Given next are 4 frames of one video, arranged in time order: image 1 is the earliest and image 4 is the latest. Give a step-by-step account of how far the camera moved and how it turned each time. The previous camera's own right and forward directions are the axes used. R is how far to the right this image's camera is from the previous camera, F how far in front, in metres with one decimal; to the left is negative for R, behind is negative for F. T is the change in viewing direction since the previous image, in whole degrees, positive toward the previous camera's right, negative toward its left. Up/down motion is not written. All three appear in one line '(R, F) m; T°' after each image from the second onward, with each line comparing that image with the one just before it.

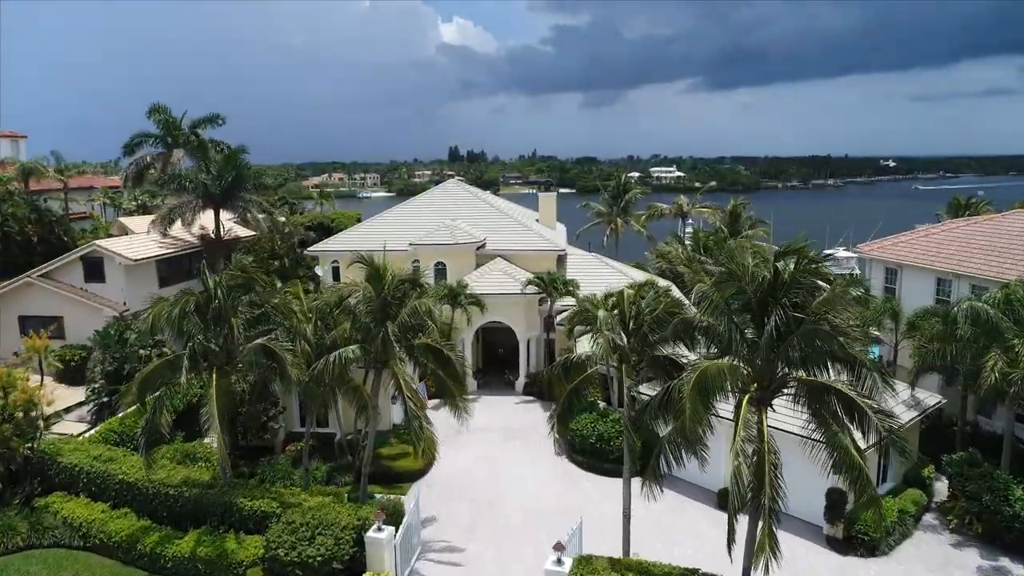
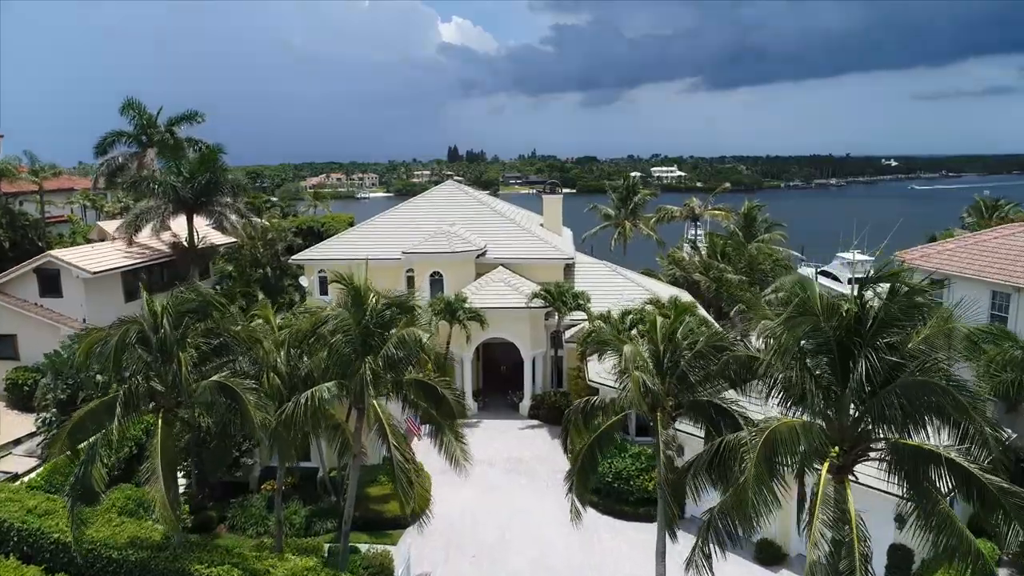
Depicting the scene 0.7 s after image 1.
(-0.2, +3.1) m; 0°
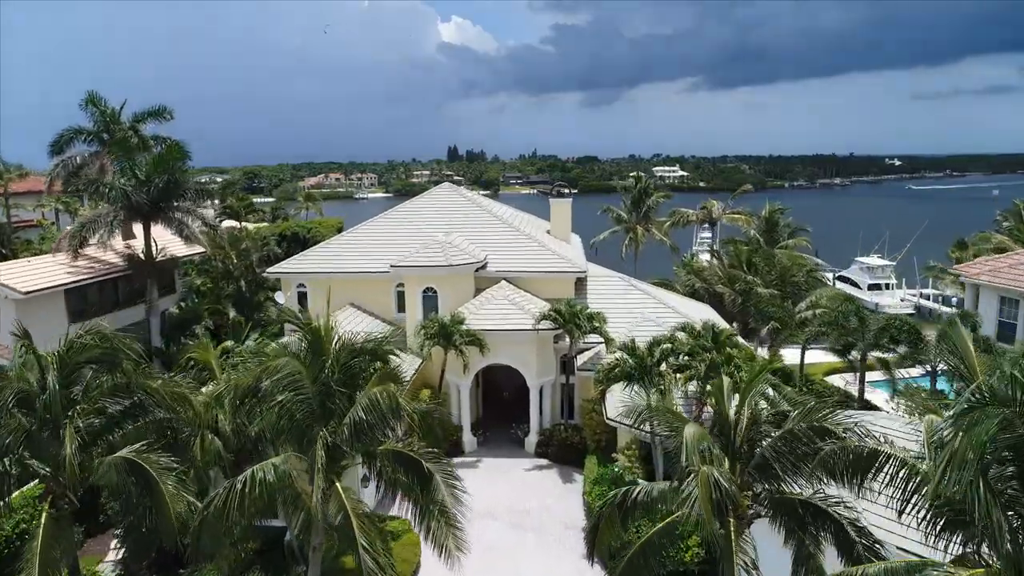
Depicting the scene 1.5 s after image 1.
(-0.2, +3.9) m; 0°
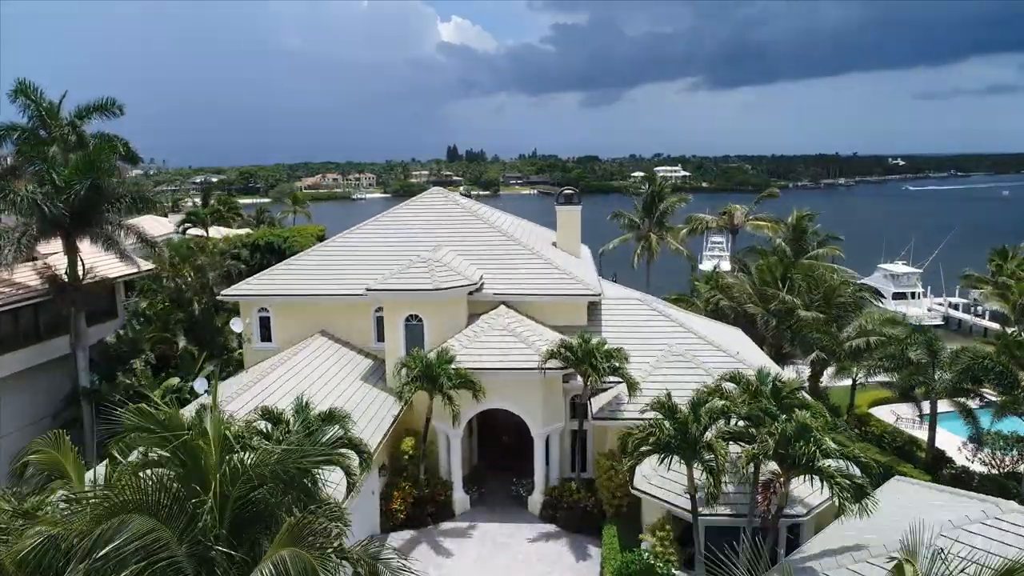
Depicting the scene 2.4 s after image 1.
(0.0, +4.6) m; 0°
